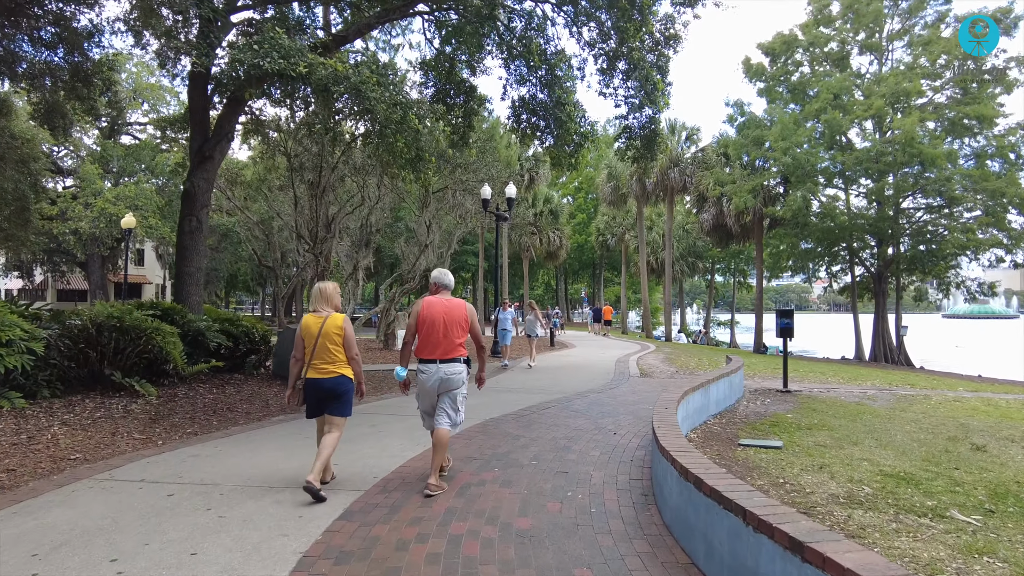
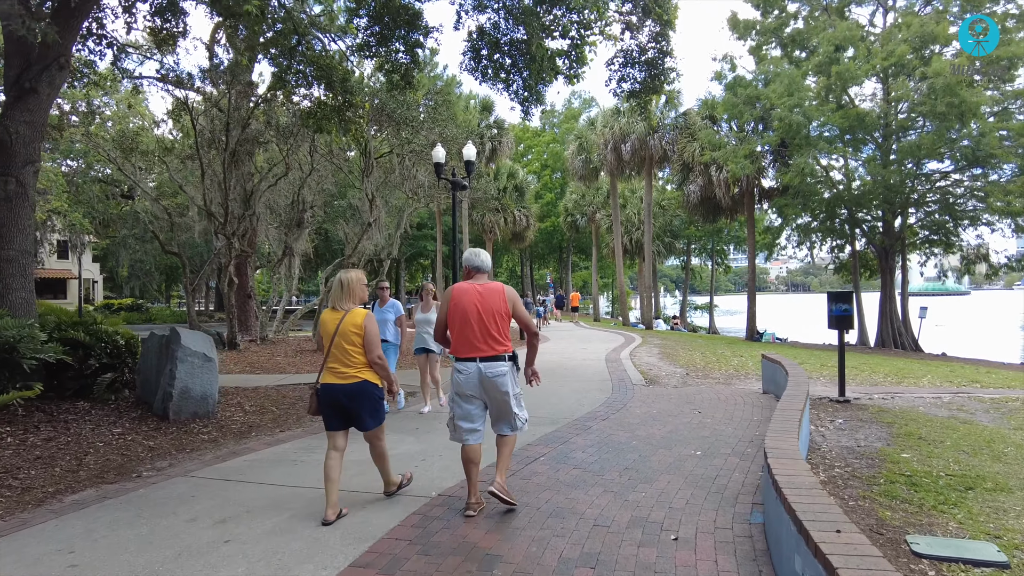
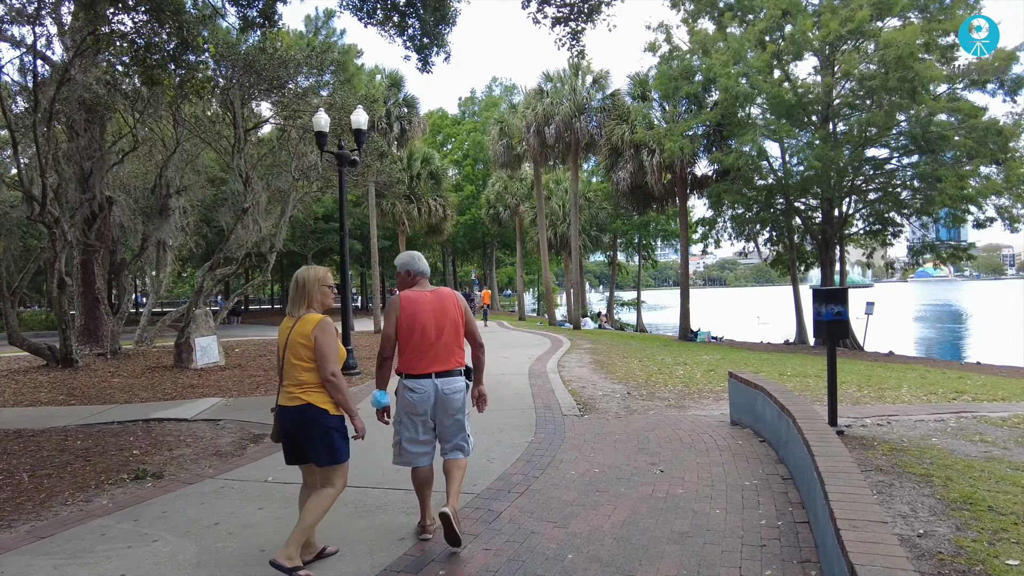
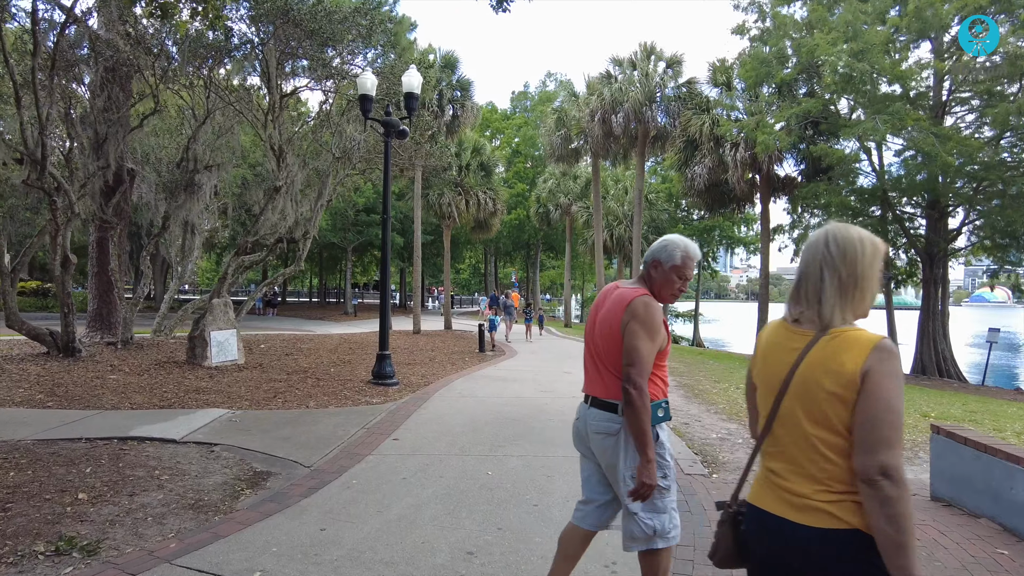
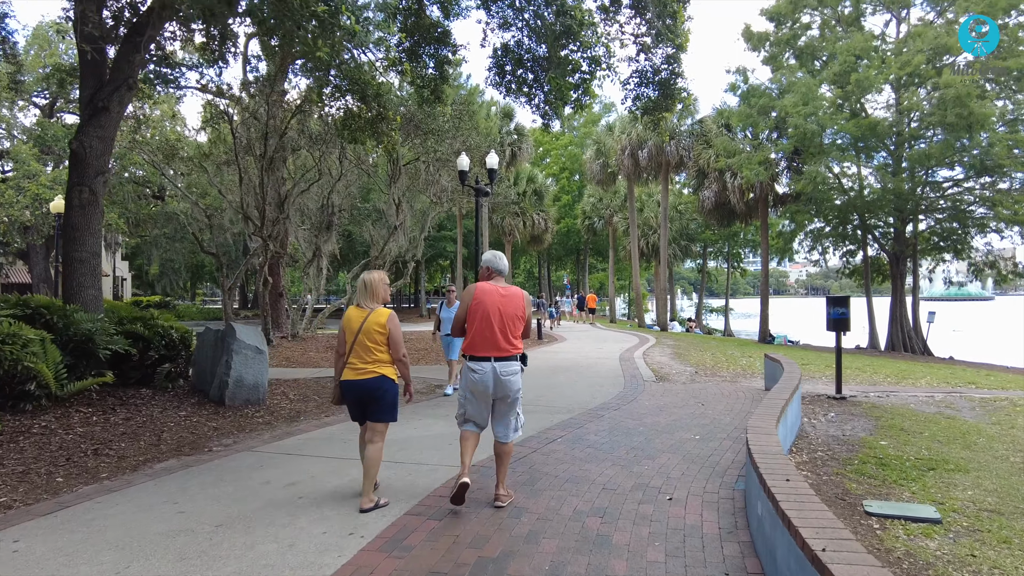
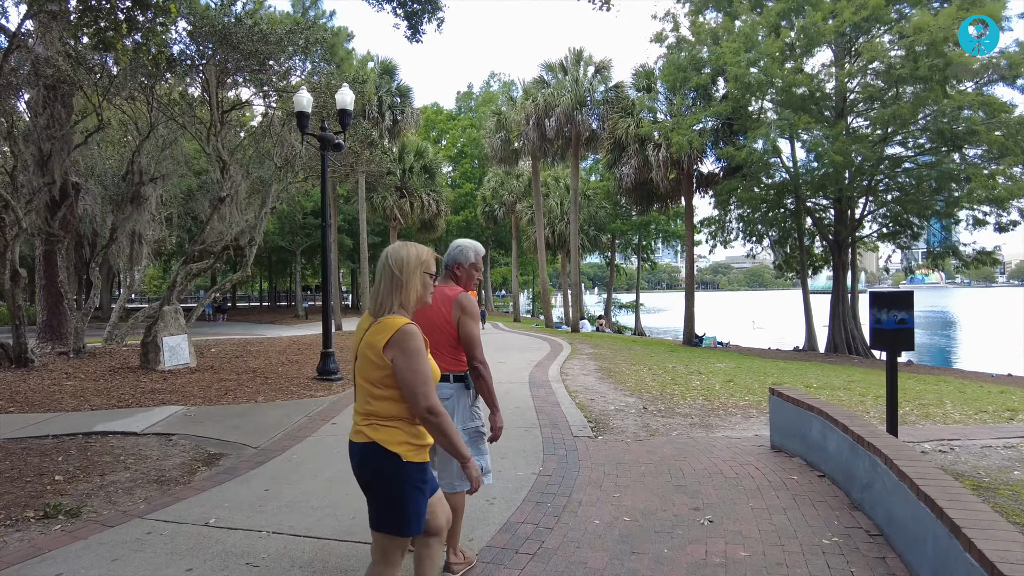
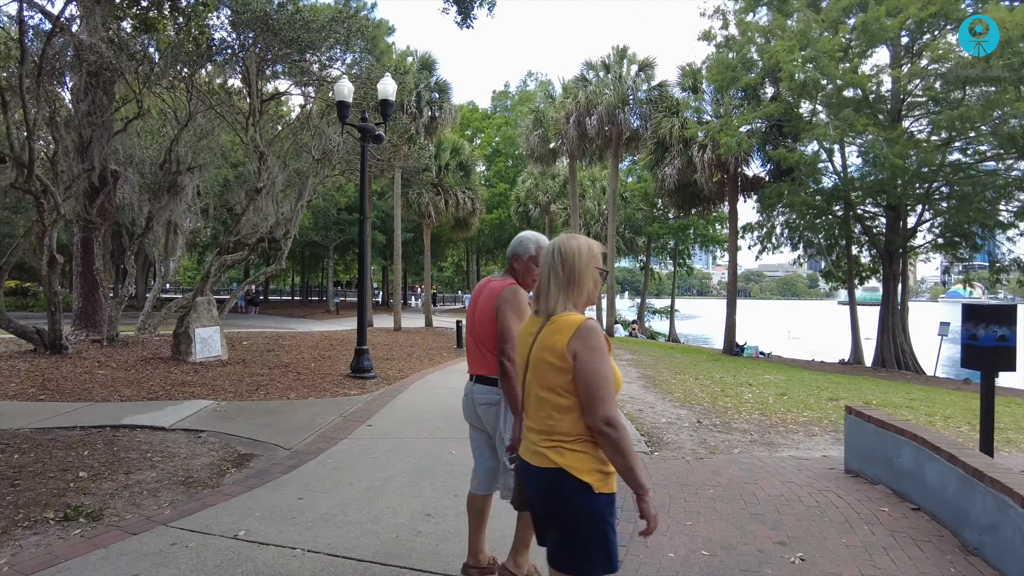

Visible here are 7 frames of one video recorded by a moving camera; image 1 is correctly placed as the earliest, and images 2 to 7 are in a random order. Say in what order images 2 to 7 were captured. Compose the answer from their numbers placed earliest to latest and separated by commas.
5, 2, 3, 6, 7, 4
